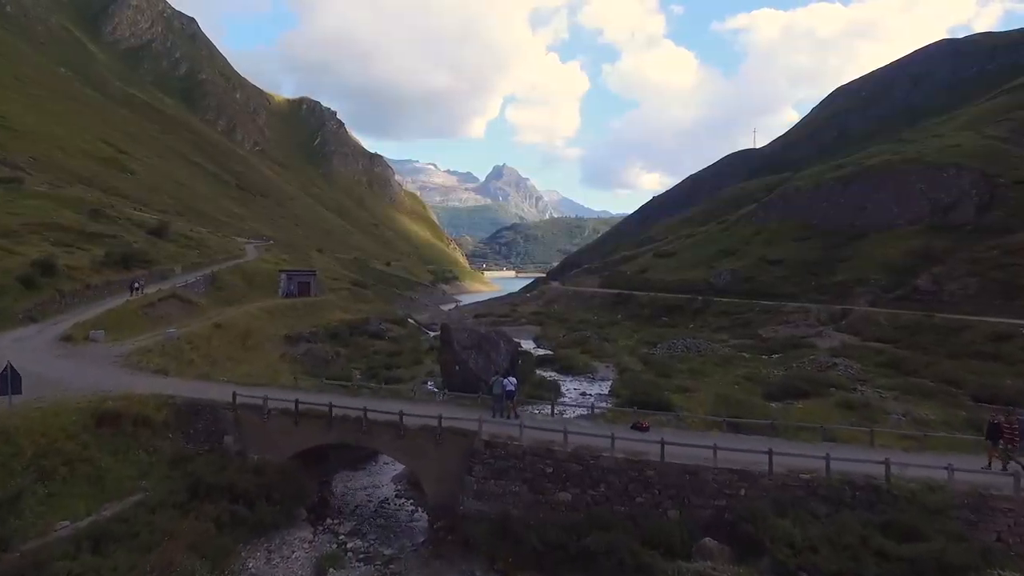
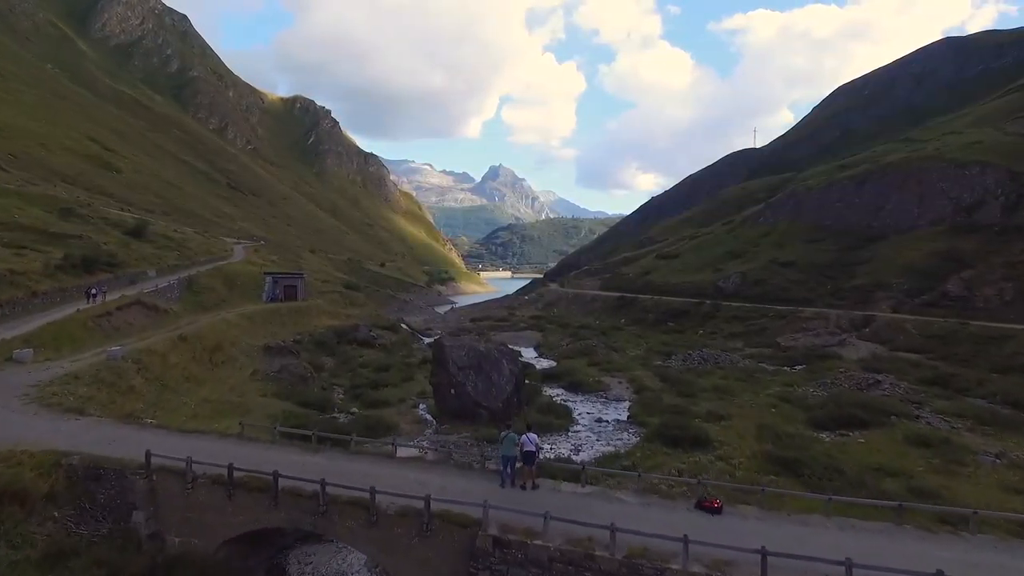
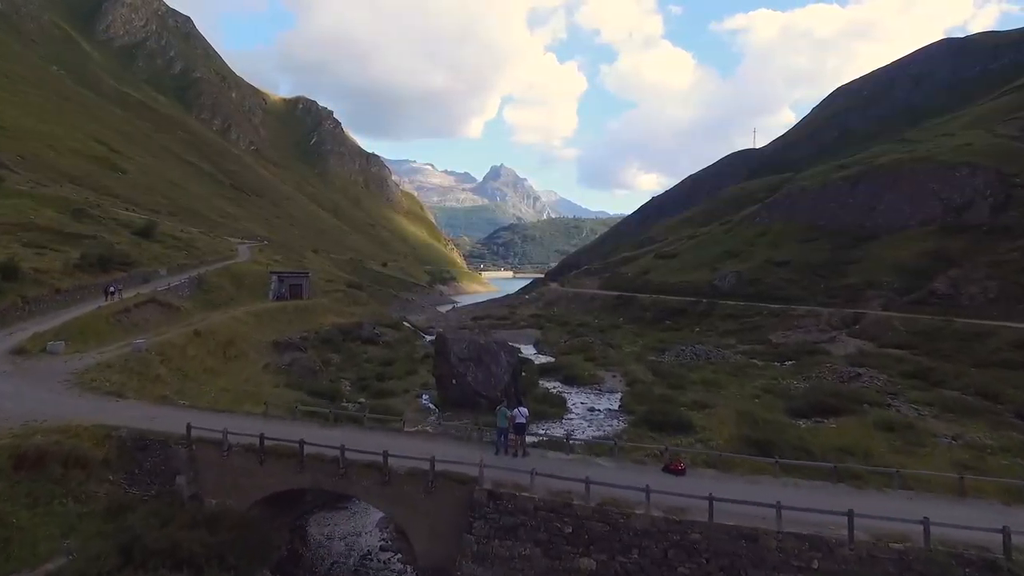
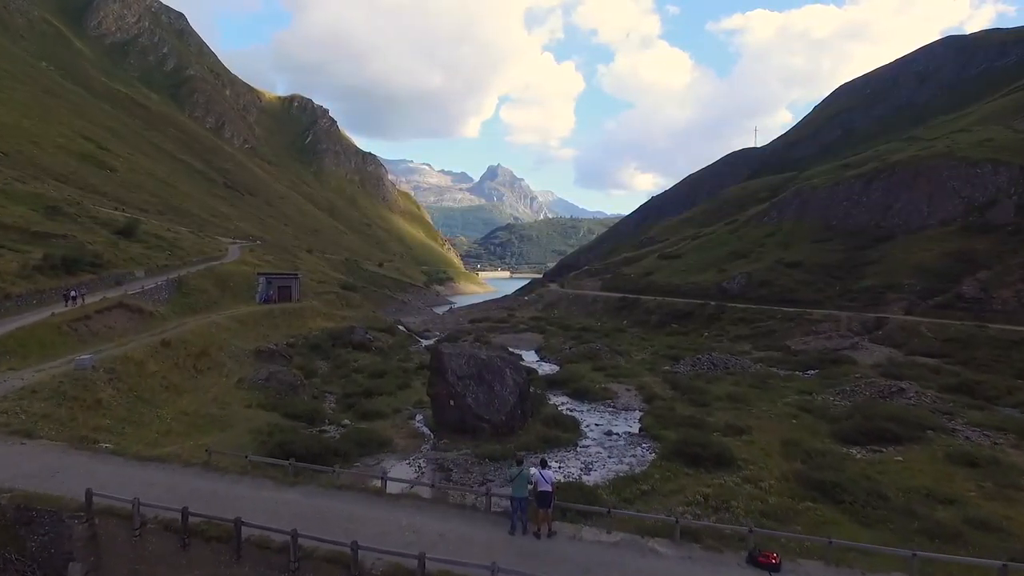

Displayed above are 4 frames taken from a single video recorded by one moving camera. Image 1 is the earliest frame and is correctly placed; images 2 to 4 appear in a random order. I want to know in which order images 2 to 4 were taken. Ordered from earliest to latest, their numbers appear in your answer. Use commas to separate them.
3, 2, 4
